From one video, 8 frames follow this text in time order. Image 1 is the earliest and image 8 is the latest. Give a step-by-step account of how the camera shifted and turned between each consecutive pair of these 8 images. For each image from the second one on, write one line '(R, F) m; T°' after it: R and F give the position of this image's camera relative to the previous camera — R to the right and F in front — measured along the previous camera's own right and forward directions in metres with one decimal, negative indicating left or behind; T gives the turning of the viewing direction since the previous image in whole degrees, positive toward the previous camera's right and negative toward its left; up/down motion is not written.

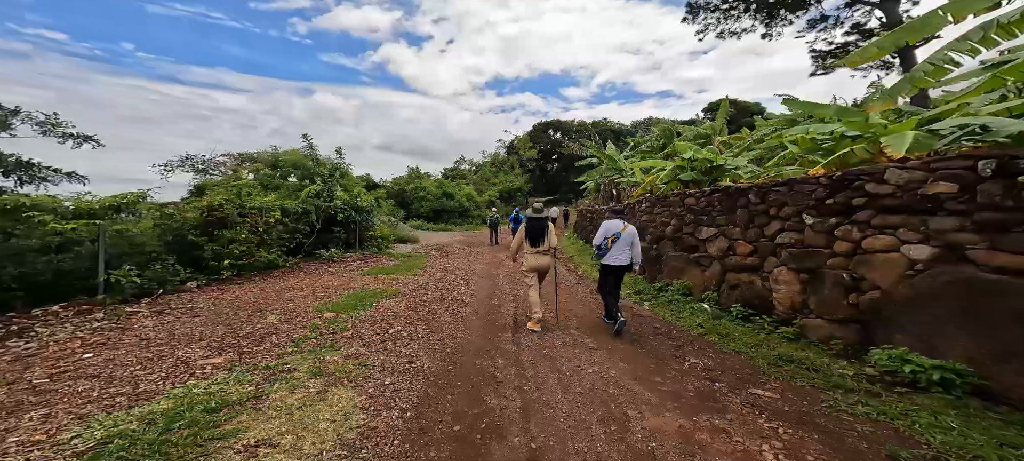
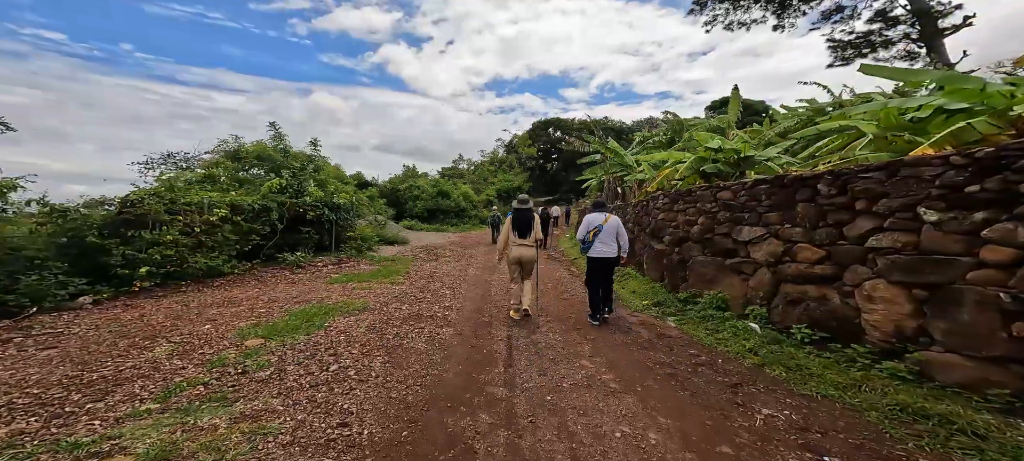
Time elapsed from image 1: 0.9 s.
(+0.1, +1.5) m; 0°
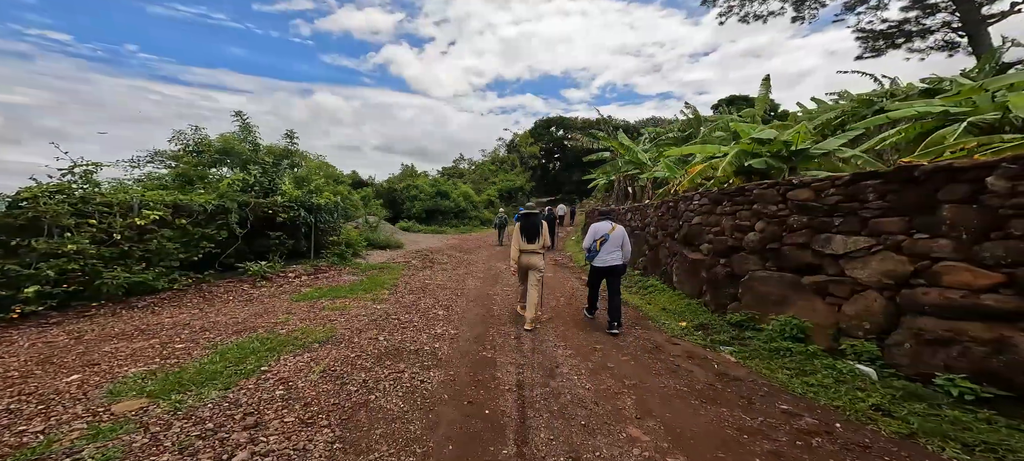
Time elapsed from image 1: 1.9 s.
(-0.1, +1.5) m; 0°
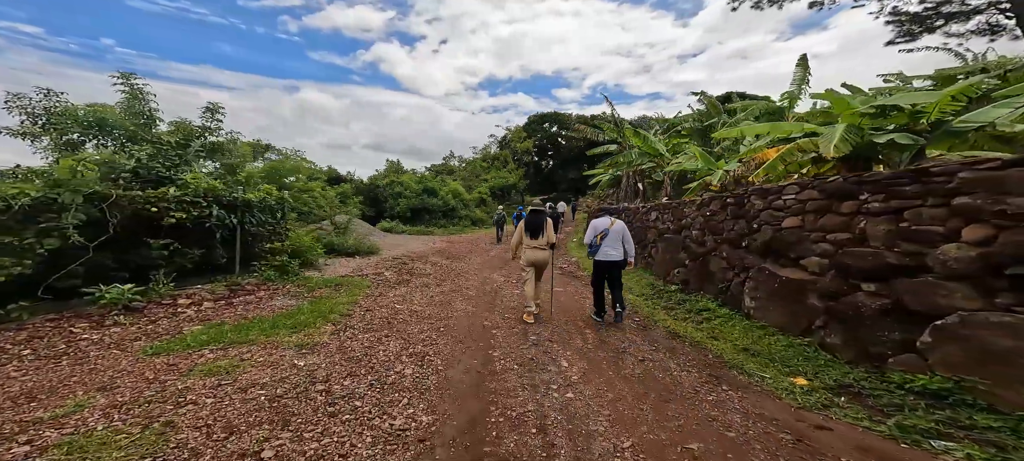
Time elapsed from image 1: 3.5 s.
(-0.2, +2.6) m; +1°
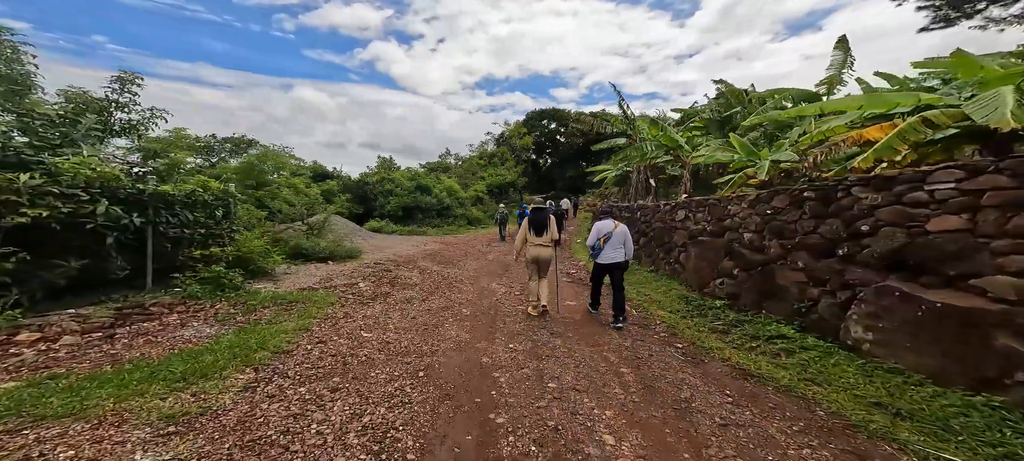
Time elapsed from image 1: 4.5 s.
(-0.1, +1.8) m; 0°
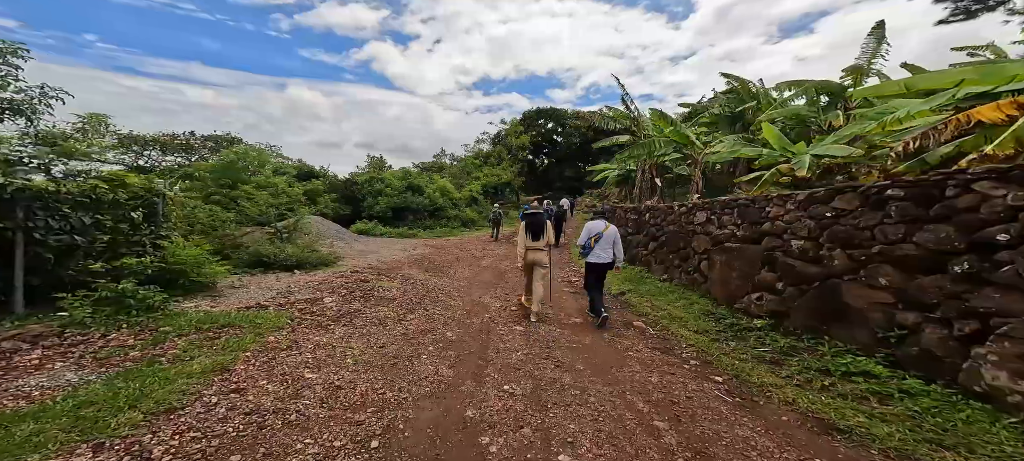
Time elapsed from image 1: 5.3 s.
(0.0, +1.2) m; +1°
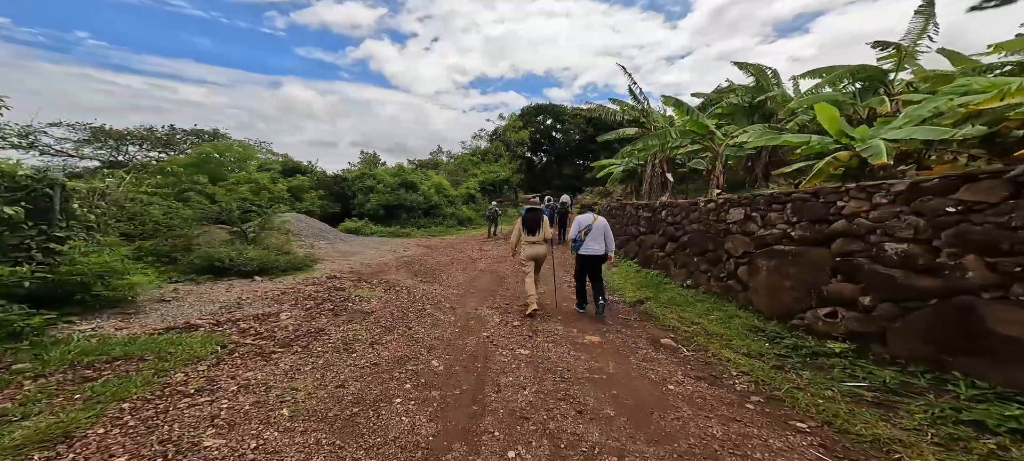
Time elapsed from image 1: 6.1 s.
(-0.1, +1.3) m; 0°
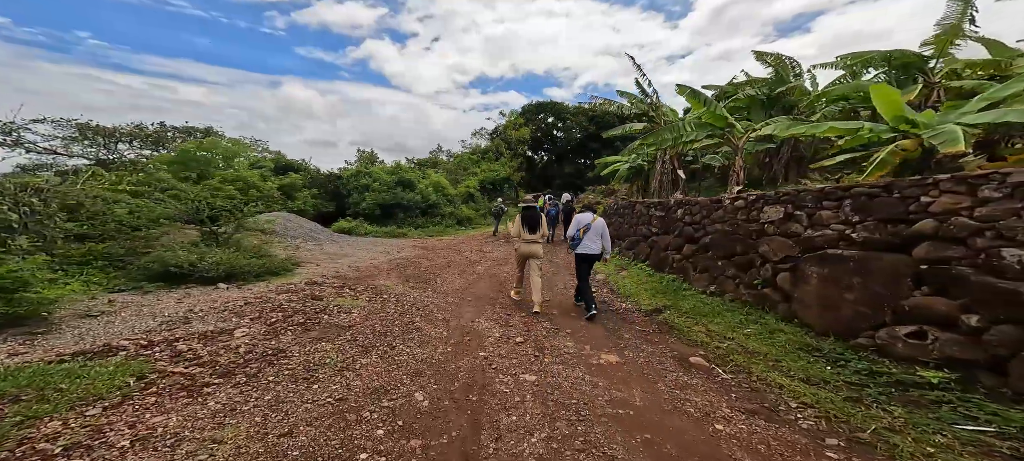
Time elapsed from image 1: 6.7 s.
(0.0, +0.9) m; 0°
